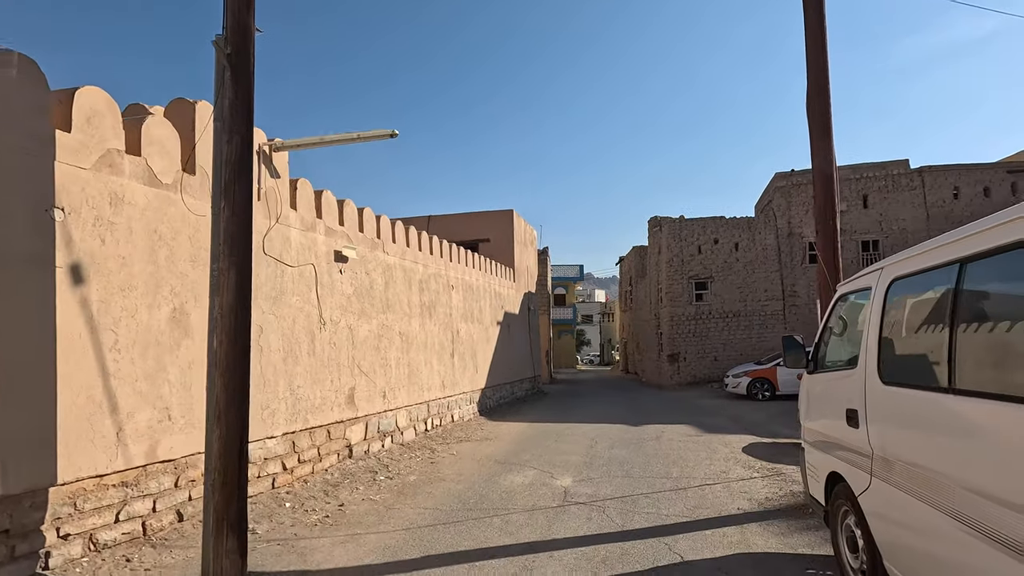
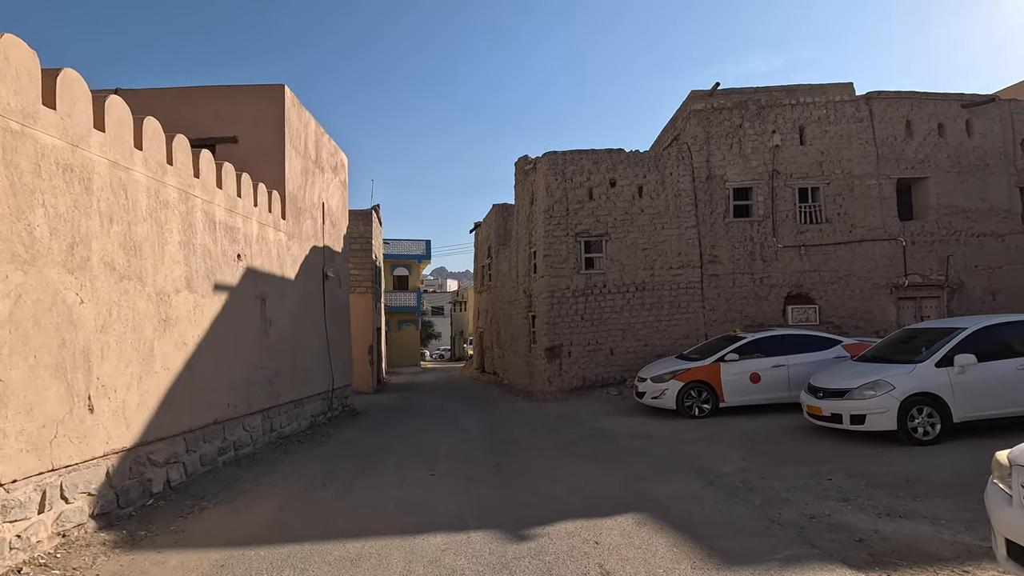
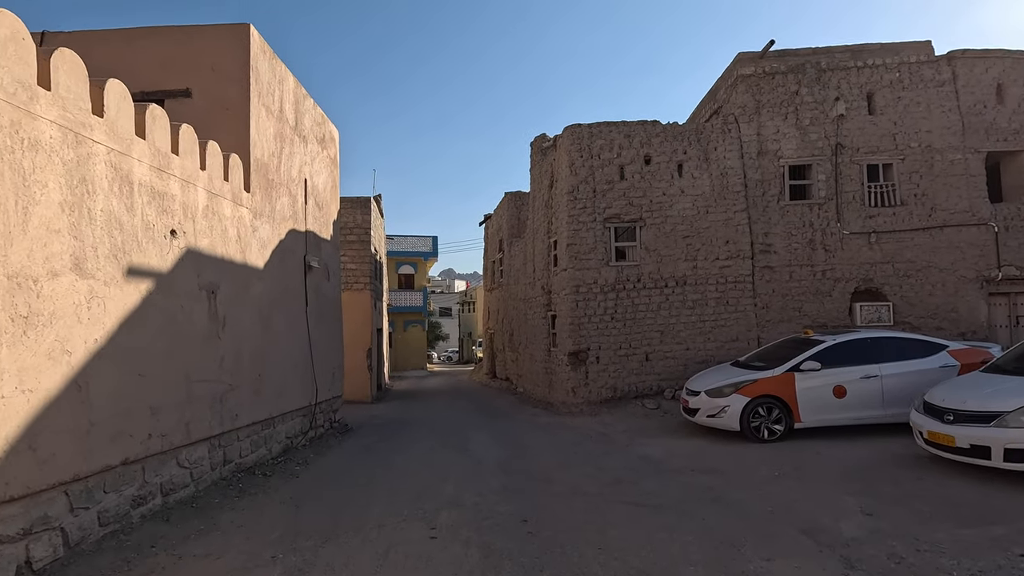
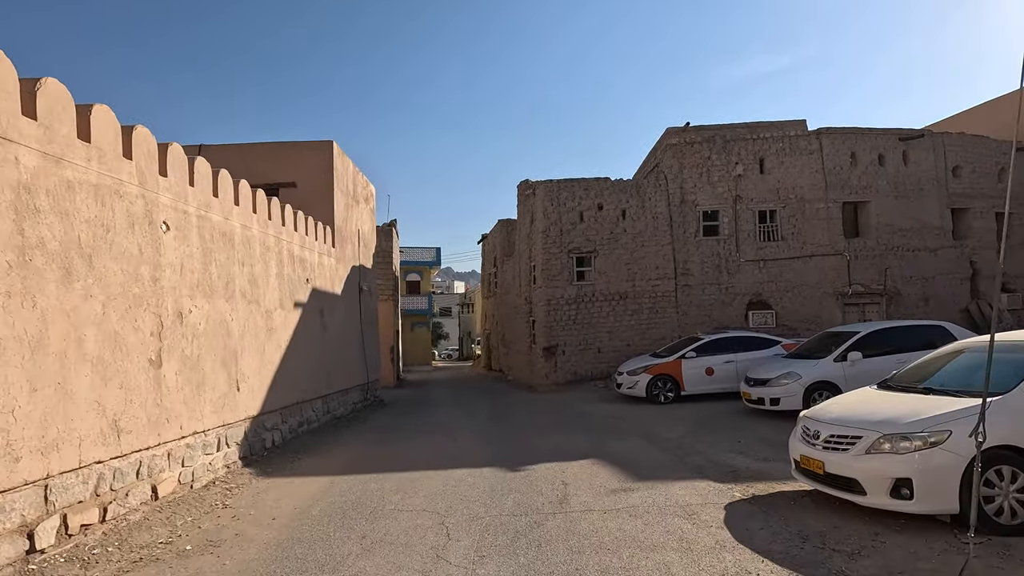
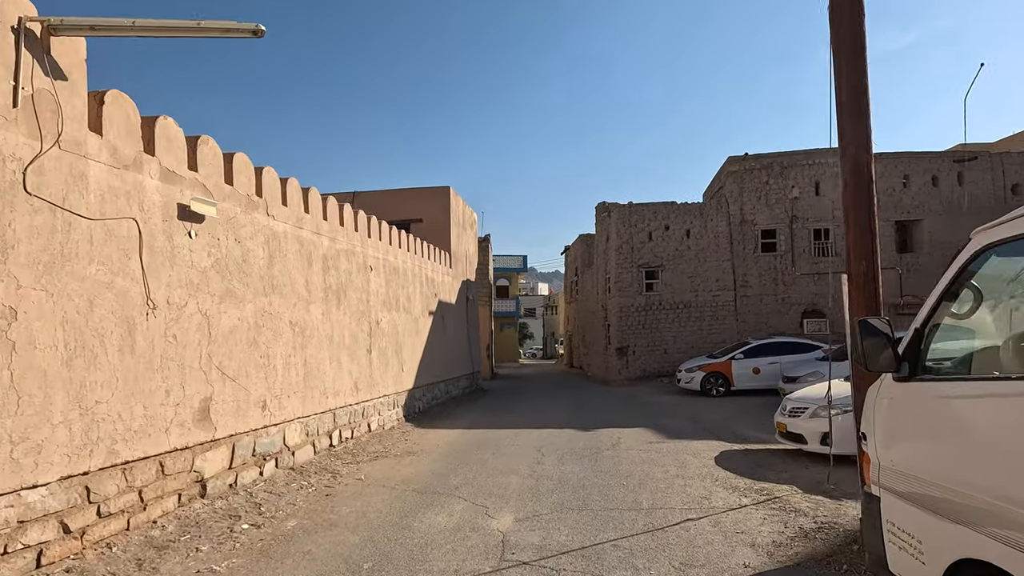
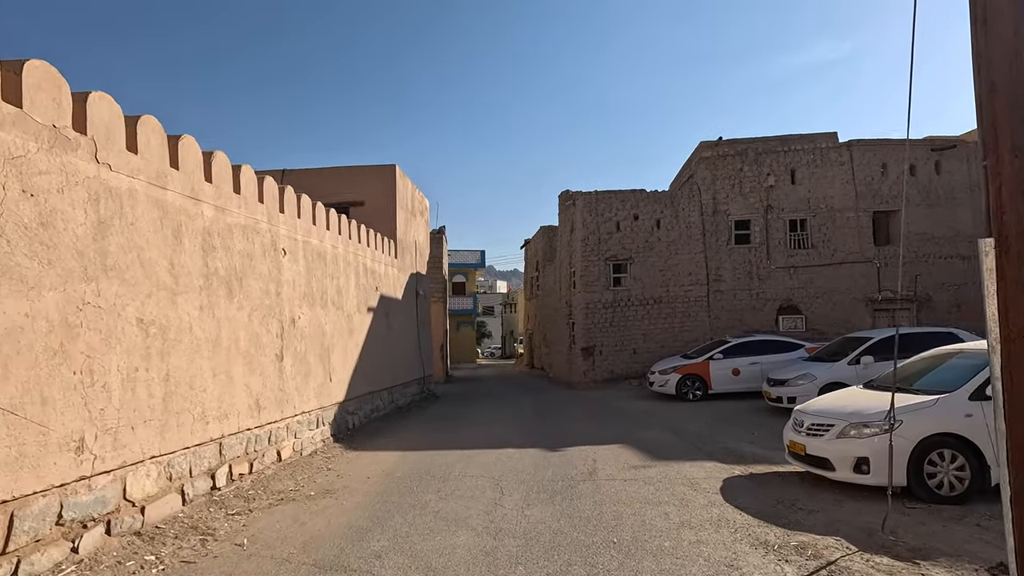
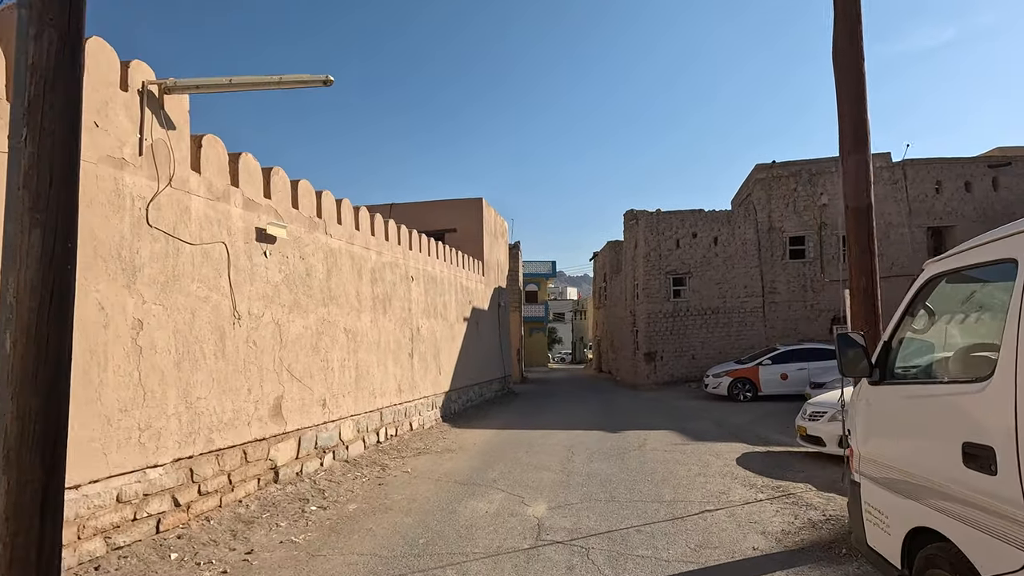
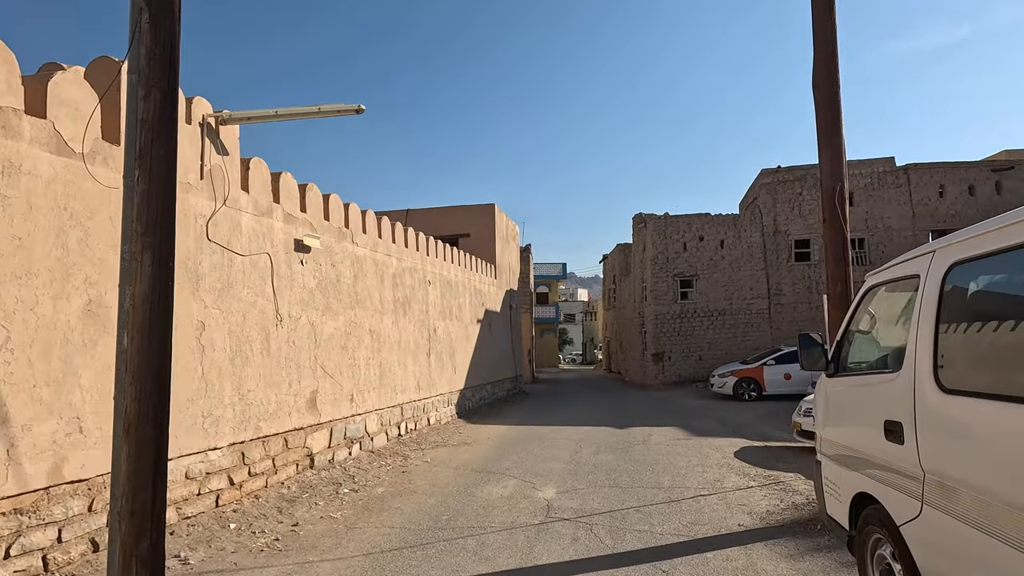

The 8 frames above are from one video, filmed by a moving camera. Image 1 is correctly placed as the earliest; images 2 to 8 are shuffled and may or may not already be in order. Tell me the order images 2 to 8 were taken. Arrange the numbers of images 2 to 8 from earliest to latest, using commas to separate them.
8, 7, 5, 6, 4, 2, 3
